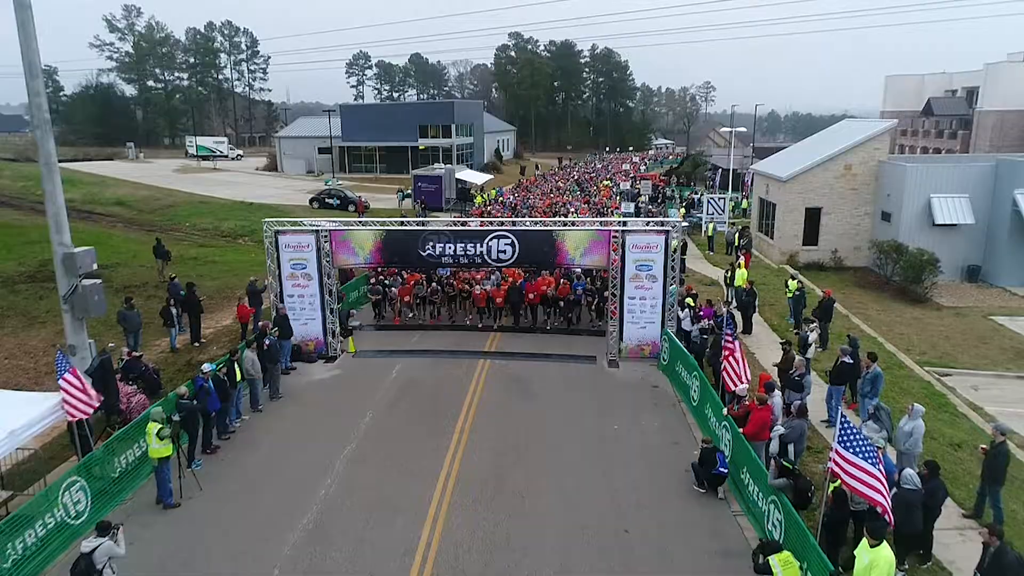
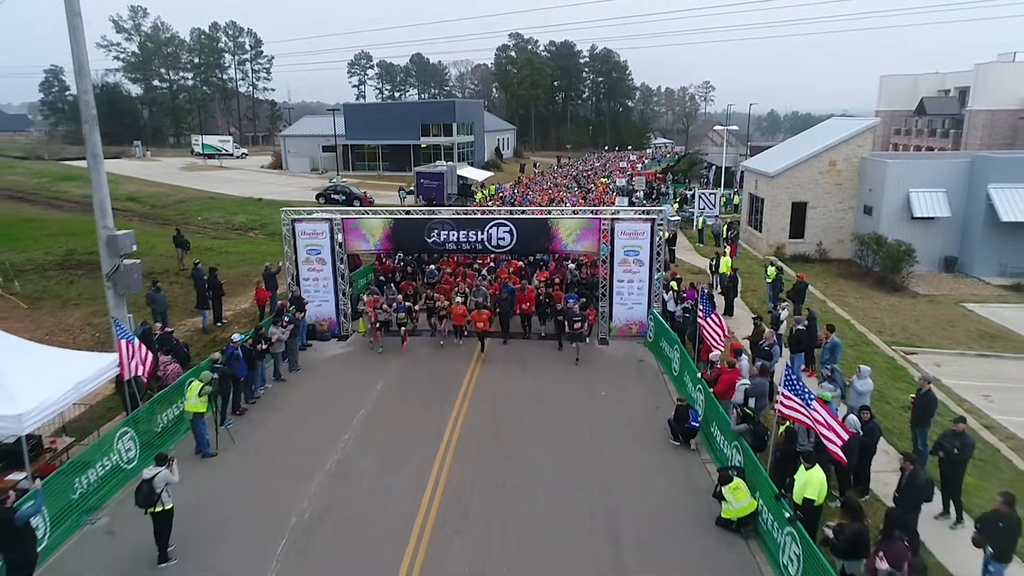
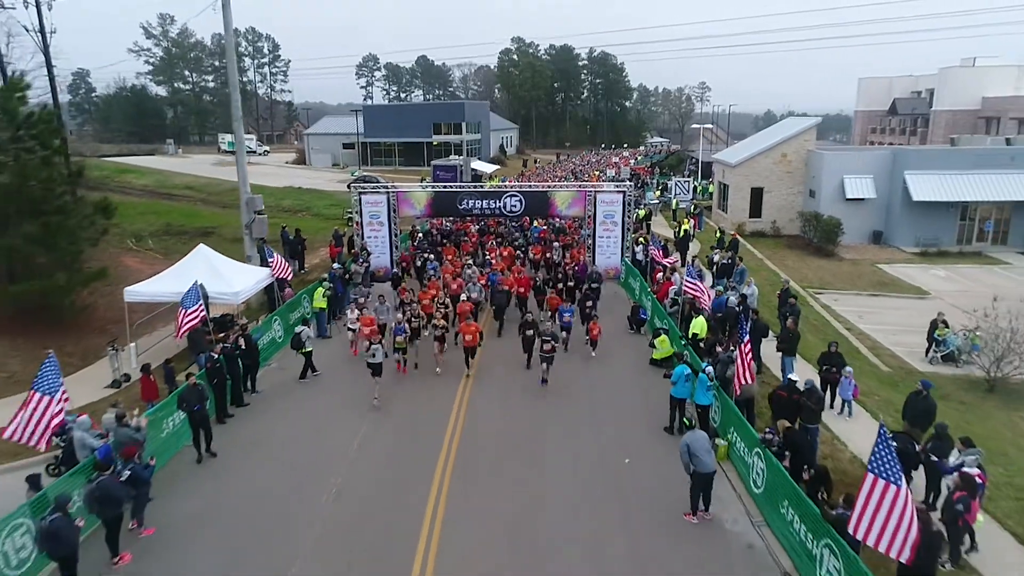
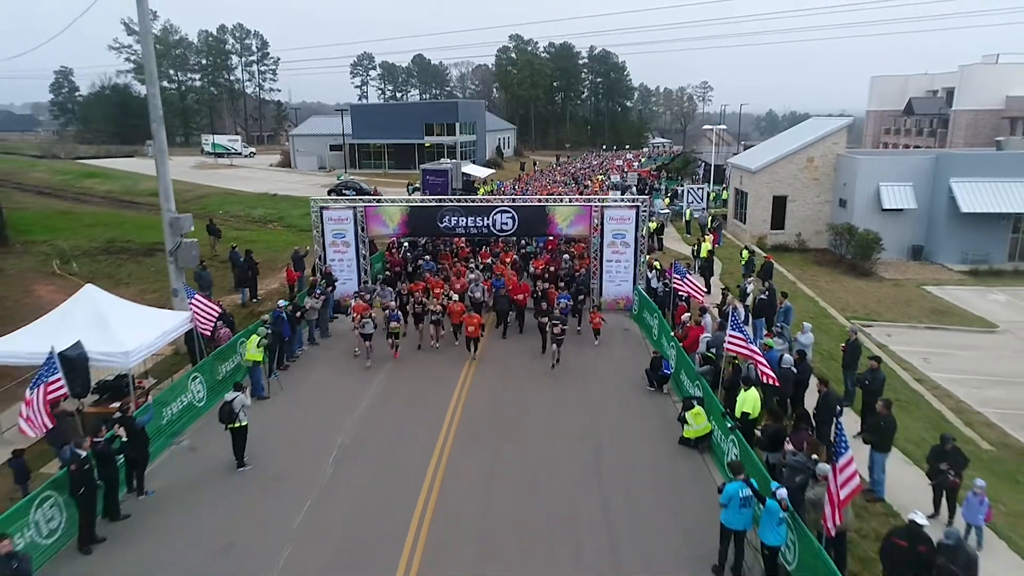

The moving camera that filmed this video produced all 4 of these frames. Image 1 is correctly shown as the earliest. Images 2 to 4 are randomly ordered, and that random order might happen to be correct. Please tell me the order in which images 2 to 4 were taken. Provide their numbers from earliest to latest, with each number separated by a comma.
2, 4, 3
